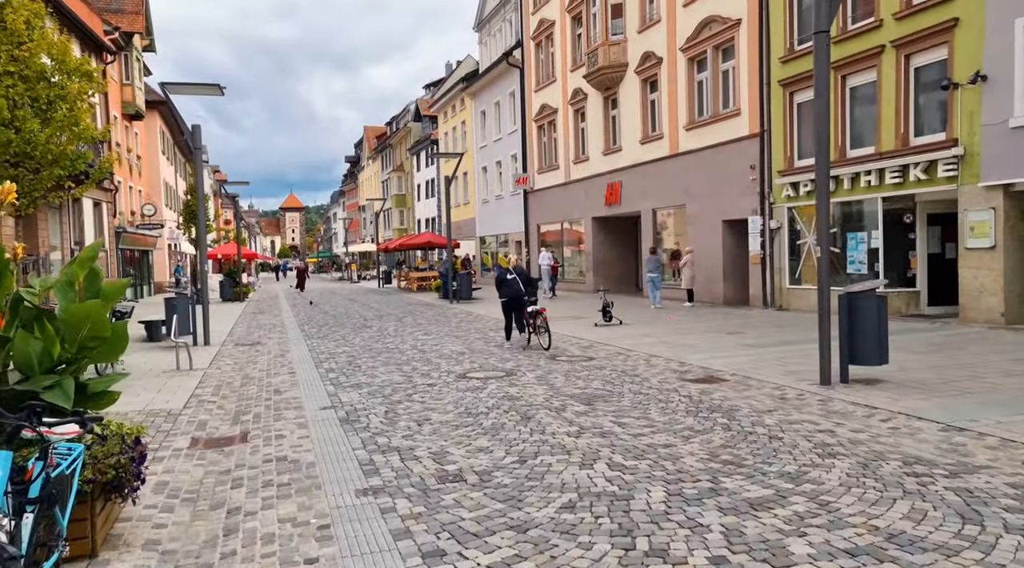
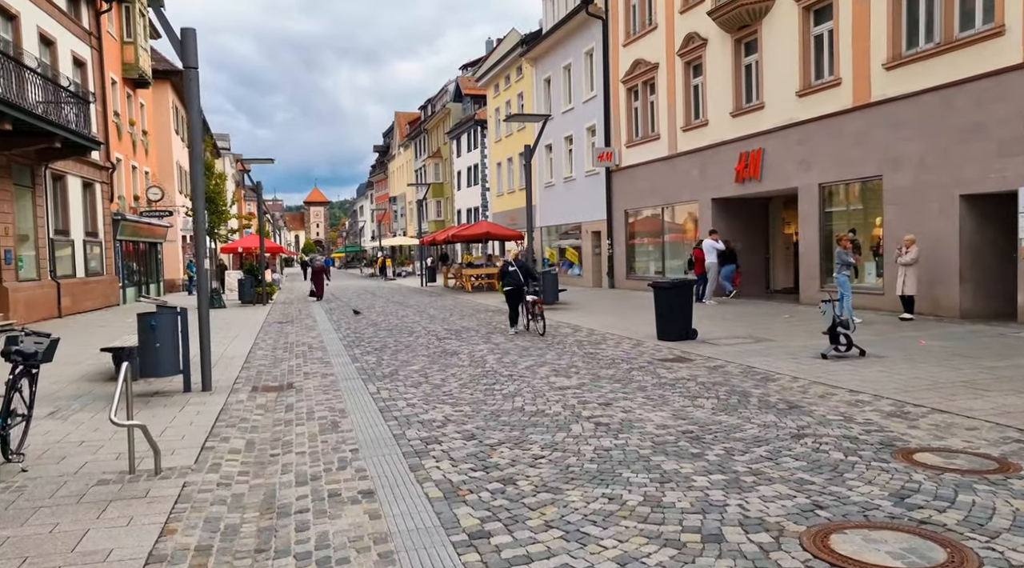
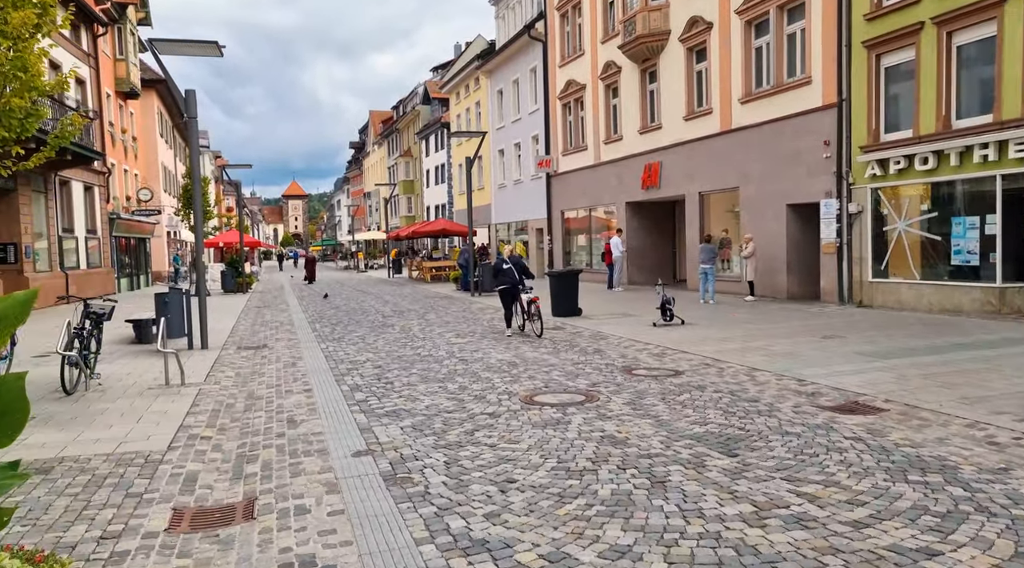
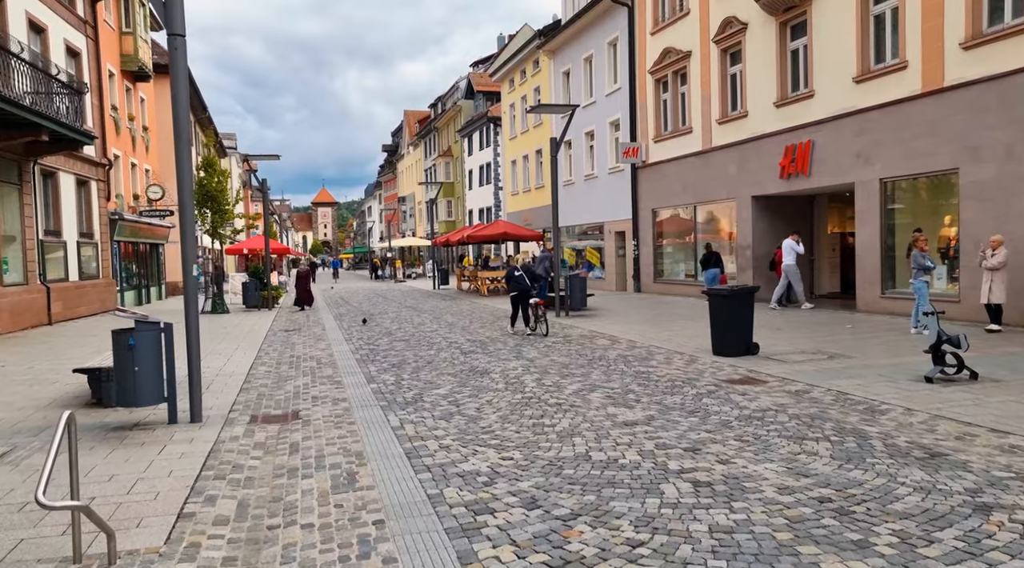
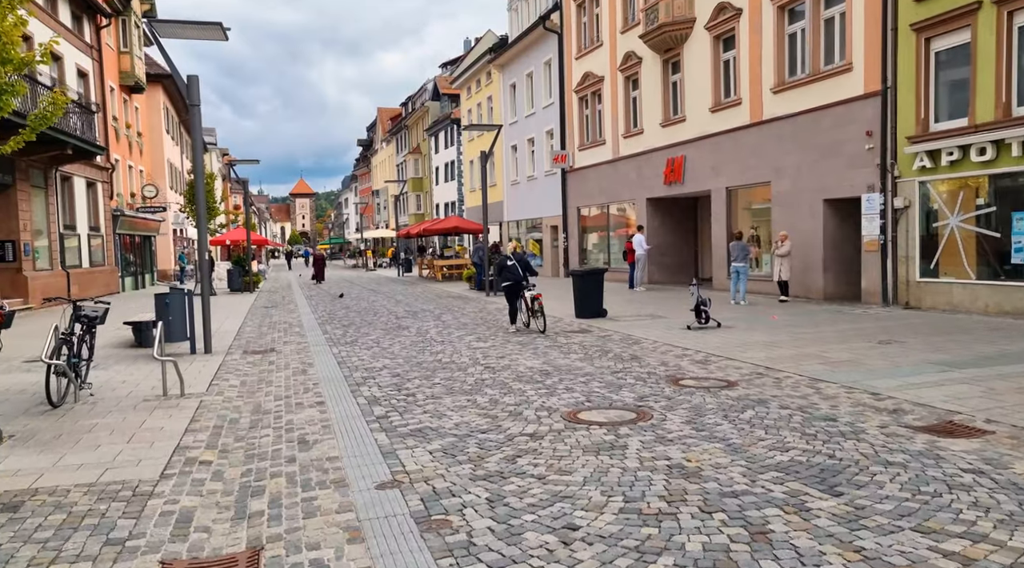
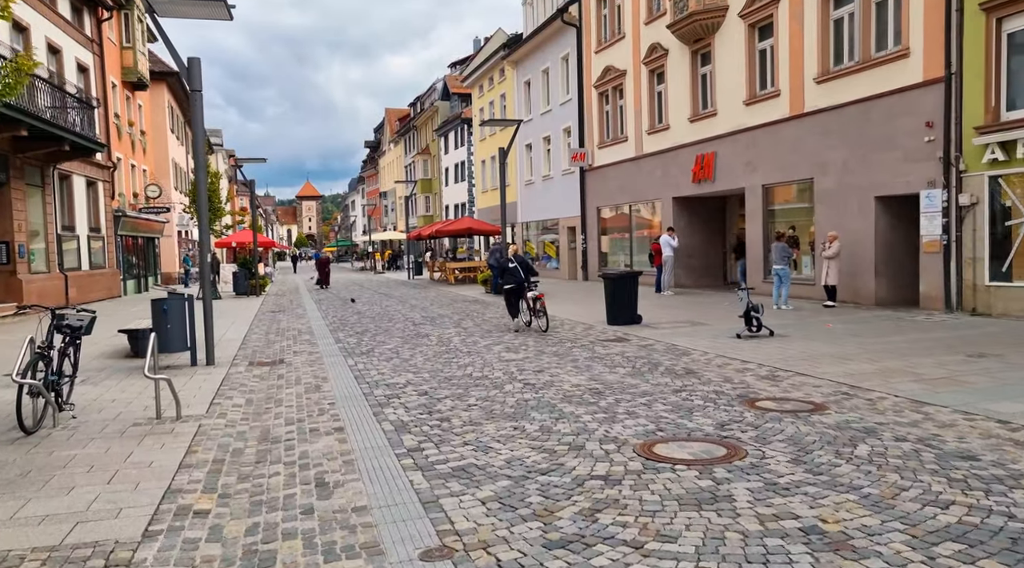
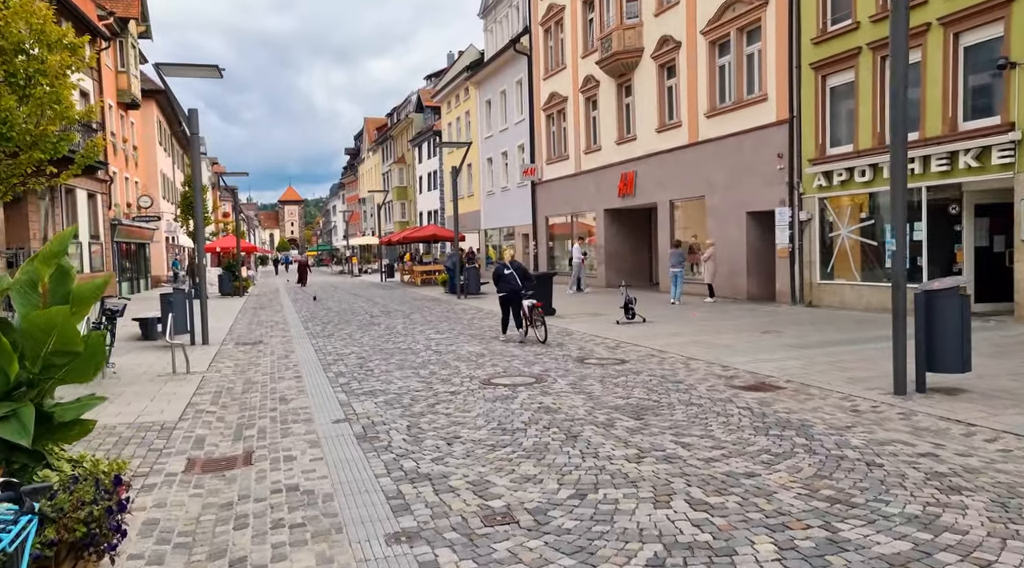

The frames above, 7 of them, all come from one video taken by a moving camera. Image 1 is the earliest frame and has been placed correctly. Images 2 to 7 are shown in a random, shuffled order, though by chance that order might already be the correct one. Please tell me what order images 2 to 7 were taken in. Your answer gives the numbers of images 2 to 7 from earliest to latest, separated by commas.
7, 3, 5, 6, 2, 4
